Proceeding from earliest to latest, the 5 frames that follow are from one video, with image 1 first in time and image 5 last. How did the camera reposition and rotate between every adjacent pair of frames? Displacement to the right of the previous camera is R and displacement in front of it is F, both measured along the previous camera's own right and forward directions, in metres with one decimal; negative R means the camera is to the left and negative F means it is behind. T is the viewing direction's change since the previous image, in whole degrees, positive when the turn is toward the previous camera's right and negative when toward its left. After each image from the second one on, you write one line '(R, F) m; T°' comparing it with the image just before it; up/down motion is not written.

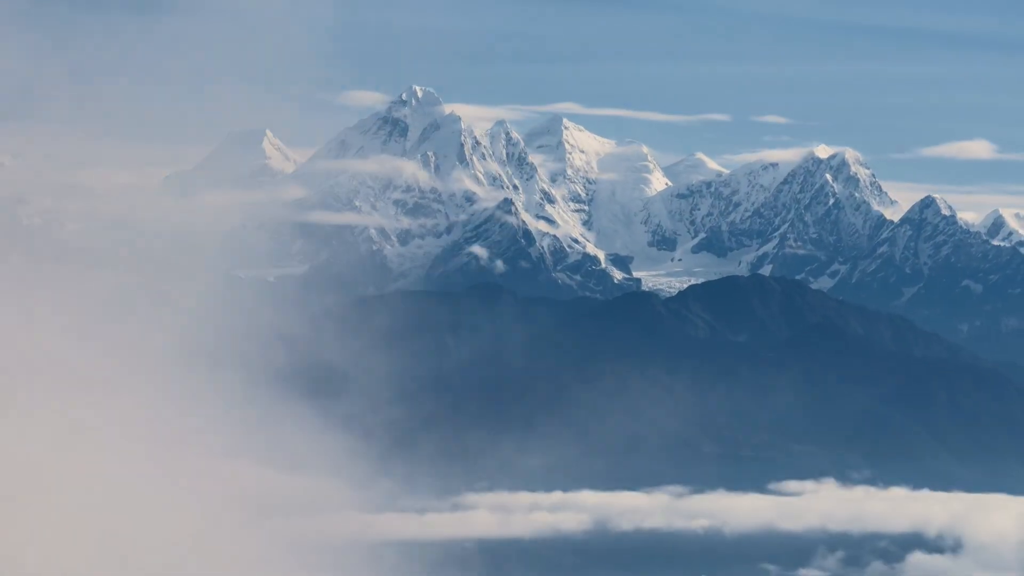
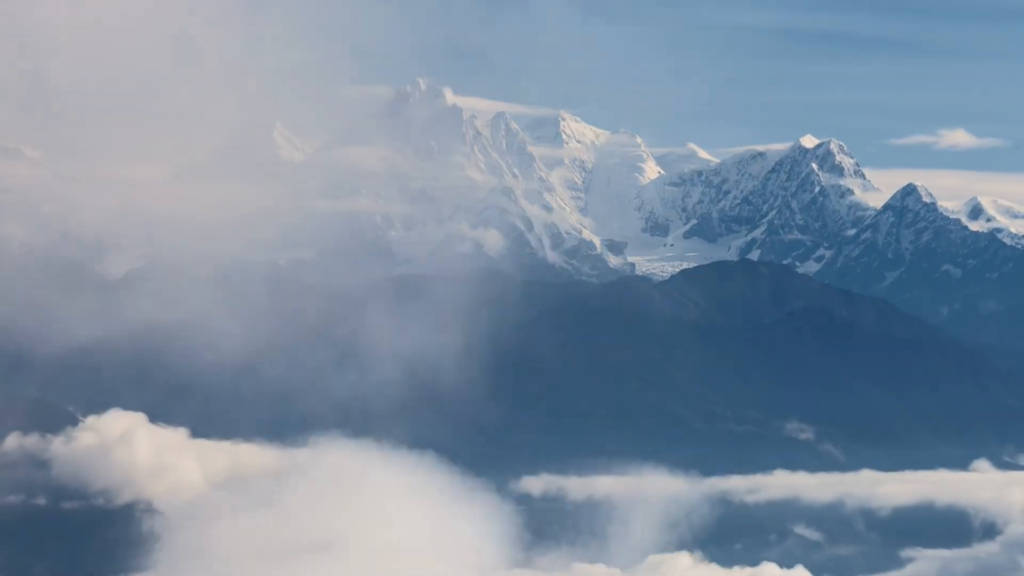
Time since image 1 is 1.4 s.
(+19.5, -22.7) m; -2°
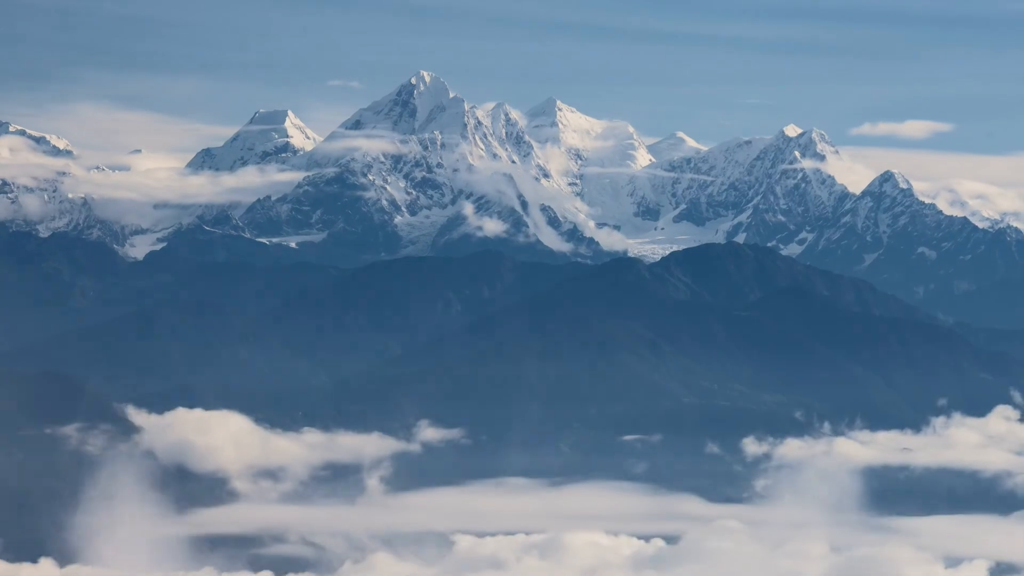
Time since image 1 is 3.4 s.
(-2.7, -25.8) m; 0°
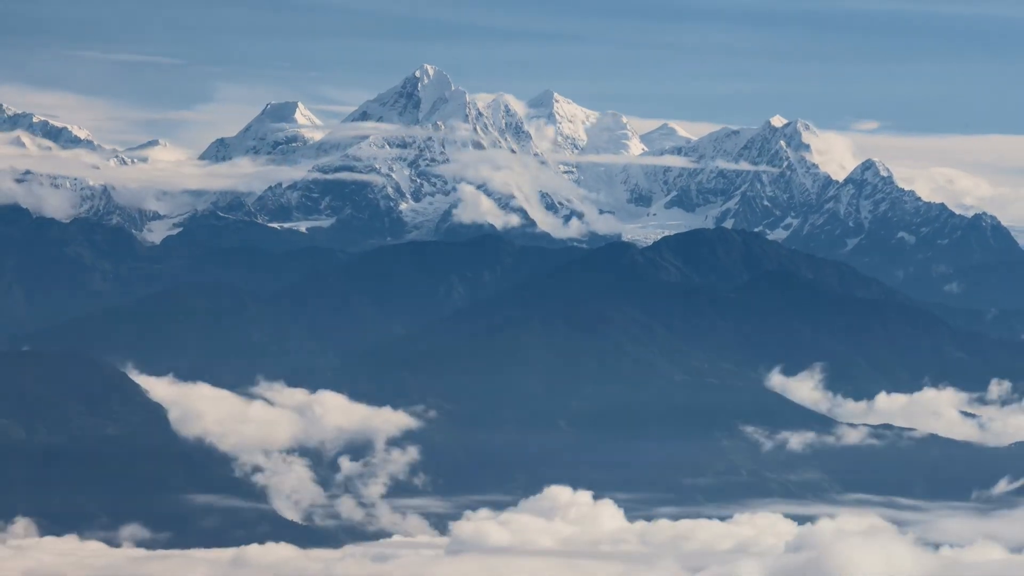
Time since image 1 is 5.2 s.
(-0.8, -24.6) m; 0°
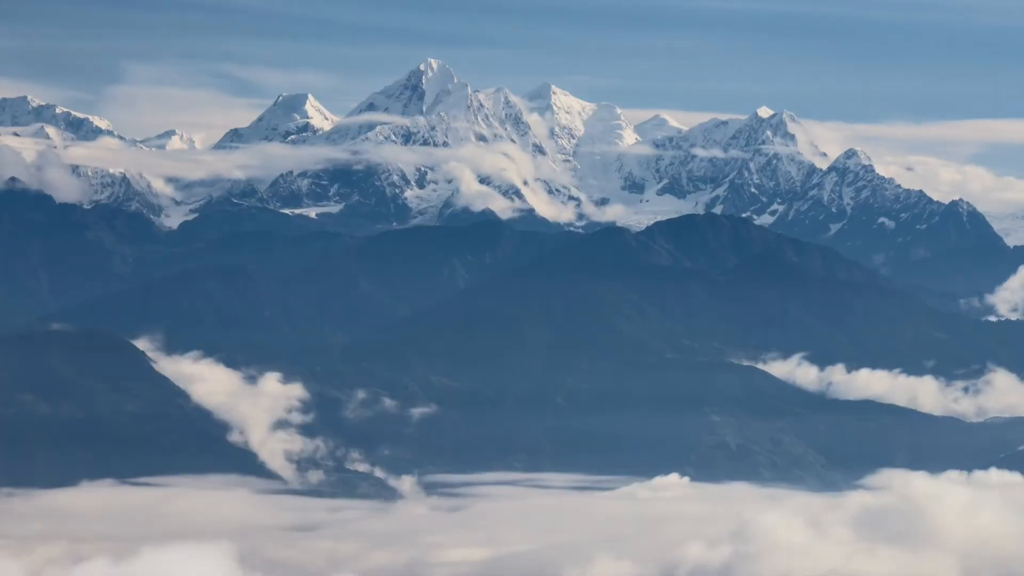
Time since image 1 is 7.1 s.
(-1.5, -26.2) m; 0°
